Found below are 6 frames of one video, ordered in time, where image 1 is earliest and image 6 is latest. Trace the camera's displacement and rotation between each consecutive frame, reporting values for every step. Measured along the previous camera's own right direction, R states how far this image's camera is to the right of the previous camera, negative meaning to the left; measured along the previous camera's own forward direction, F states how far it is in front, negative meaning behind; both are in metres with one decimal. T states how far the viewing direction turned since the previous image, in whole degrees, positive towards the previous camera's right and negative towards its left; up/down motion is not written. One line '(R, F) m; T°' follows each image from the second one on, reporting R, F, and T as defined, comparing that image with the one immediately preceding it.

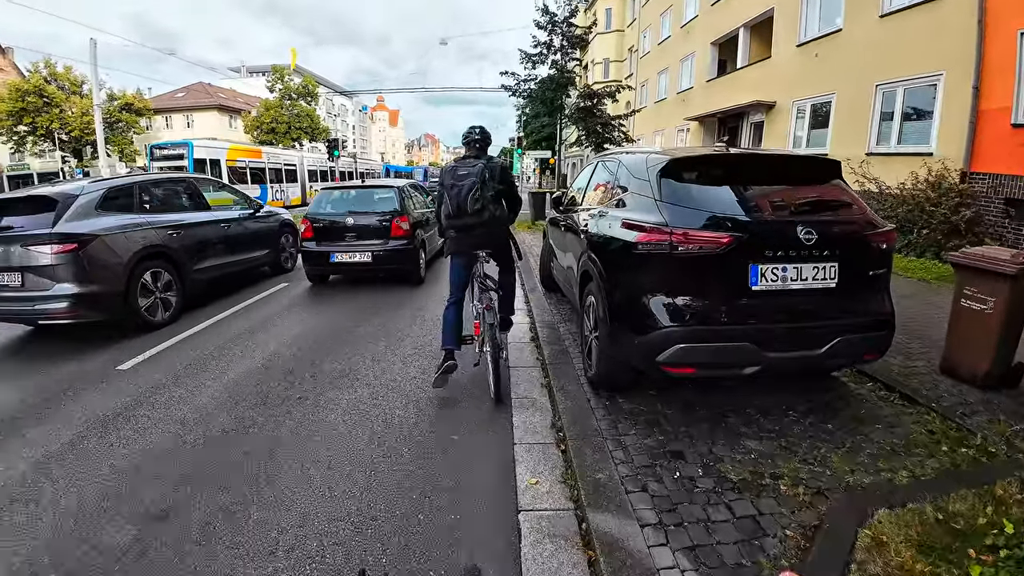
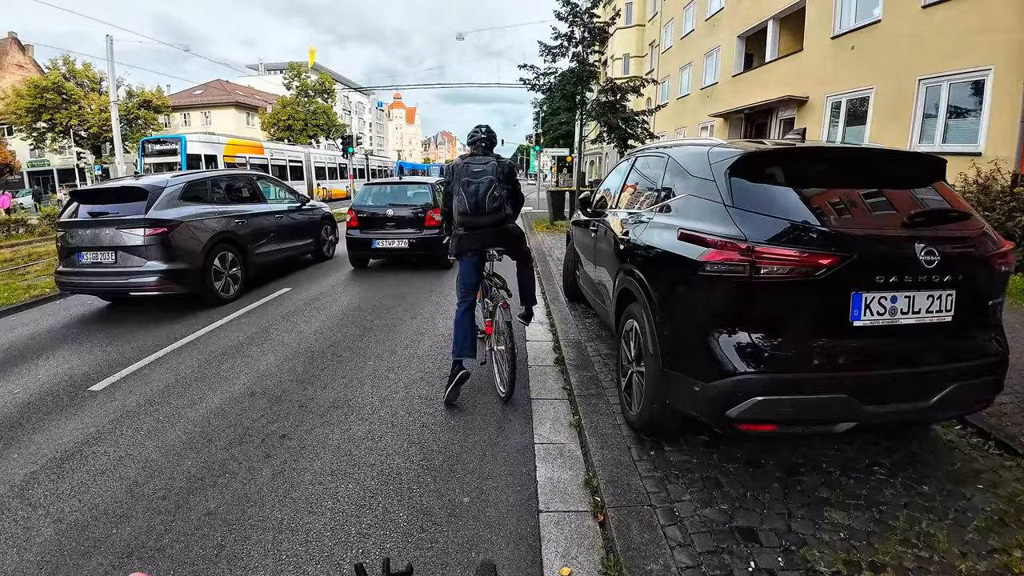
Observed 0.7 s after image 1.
(-0.1, +0.7) m; -1°
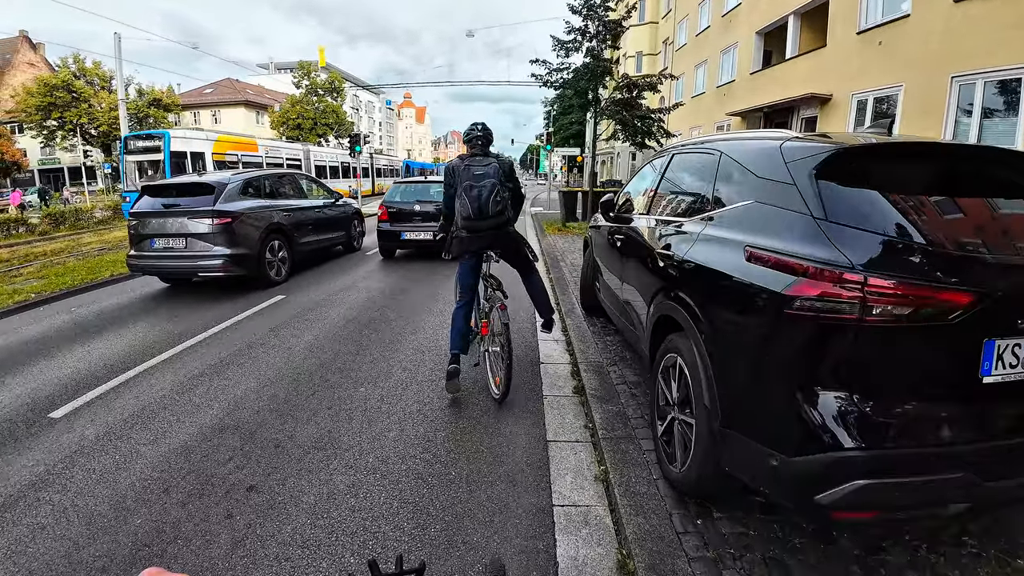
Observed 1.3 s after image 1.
(0.0, +0.6) m; -1°
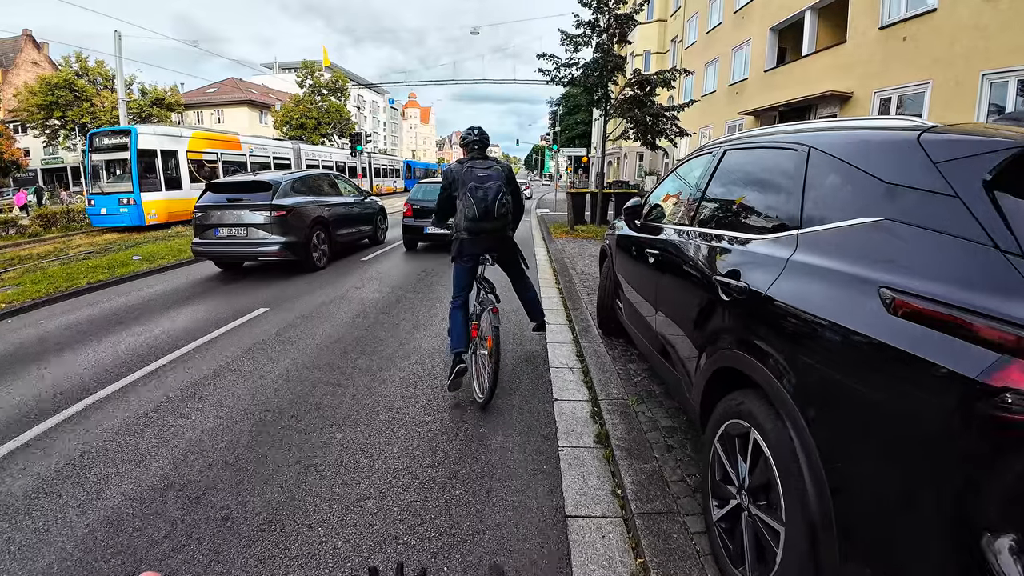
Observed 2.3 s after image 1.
(0.0, +0.7) m; 0°
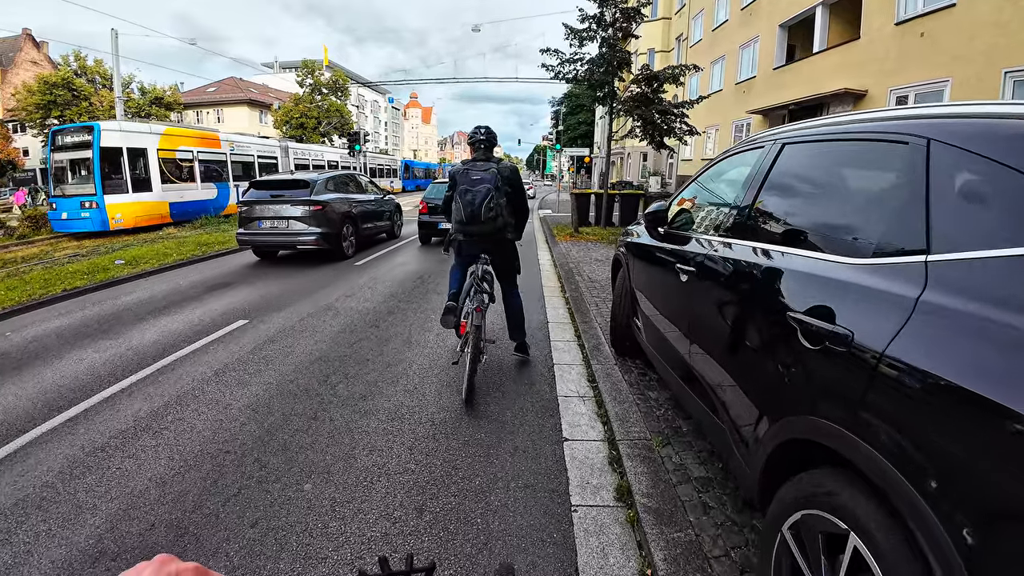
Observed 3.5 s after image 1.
(0.0, +0.5) m; 0°
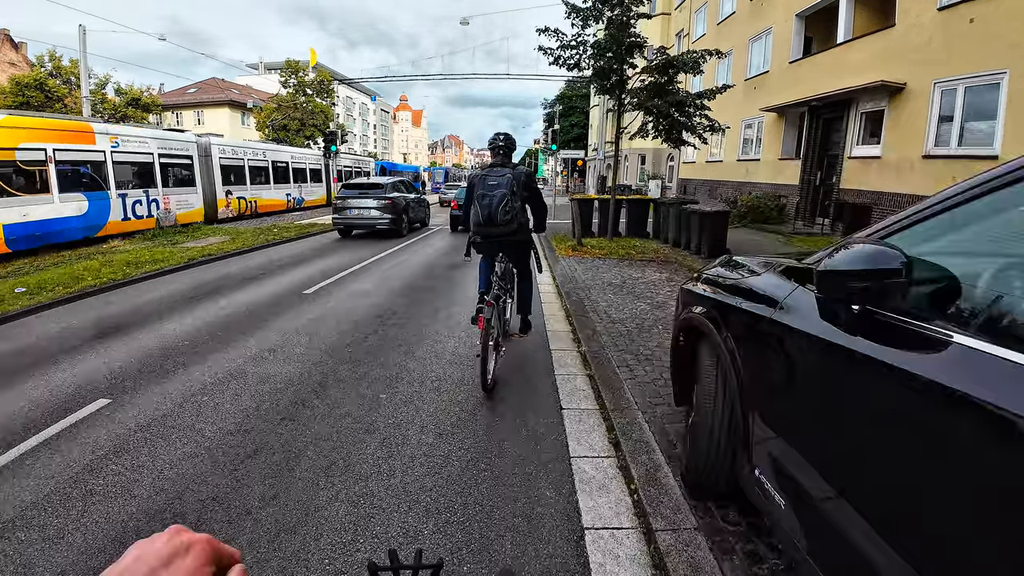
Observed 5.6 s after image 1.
(0.0, +1.9) m; +1°
